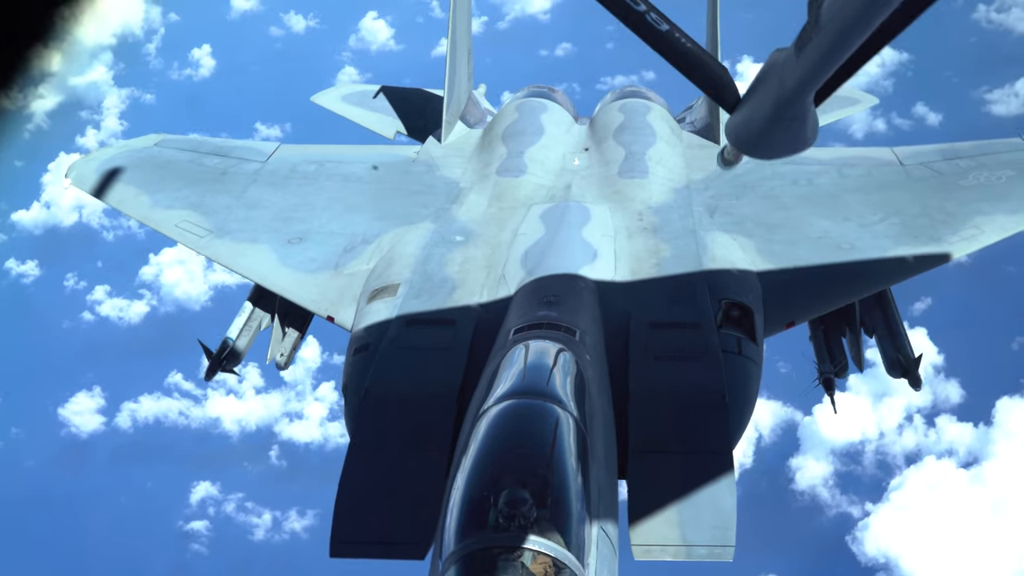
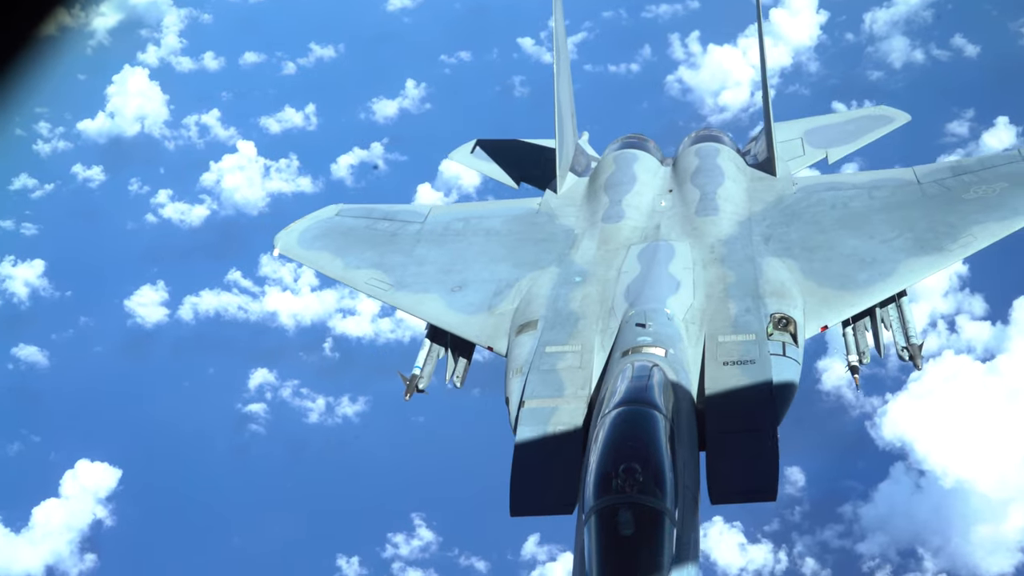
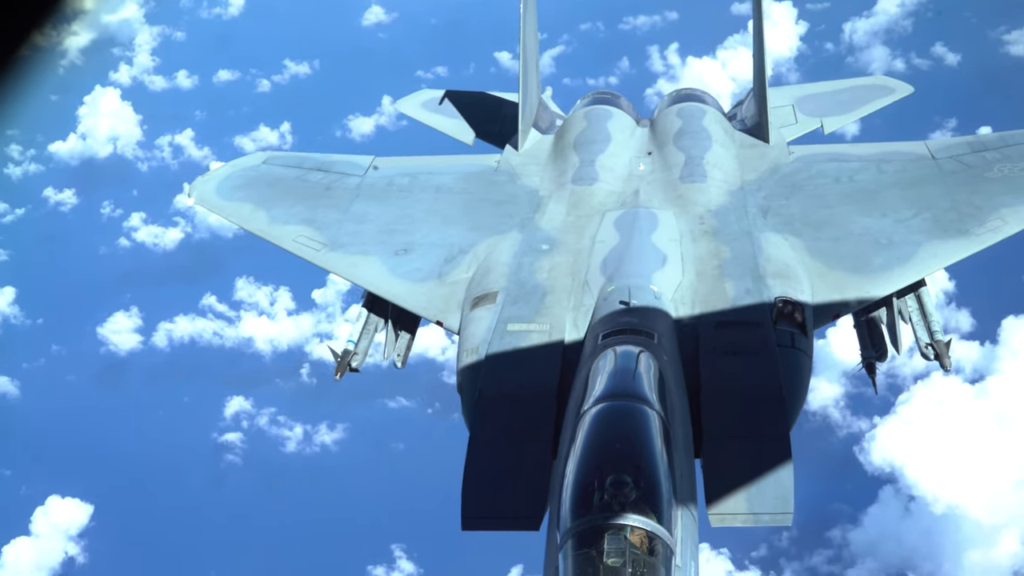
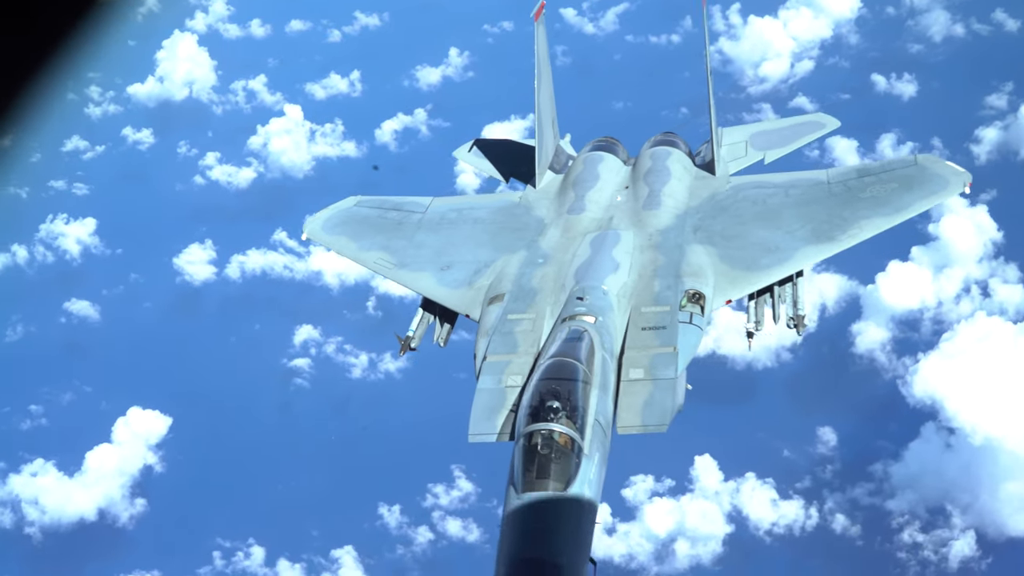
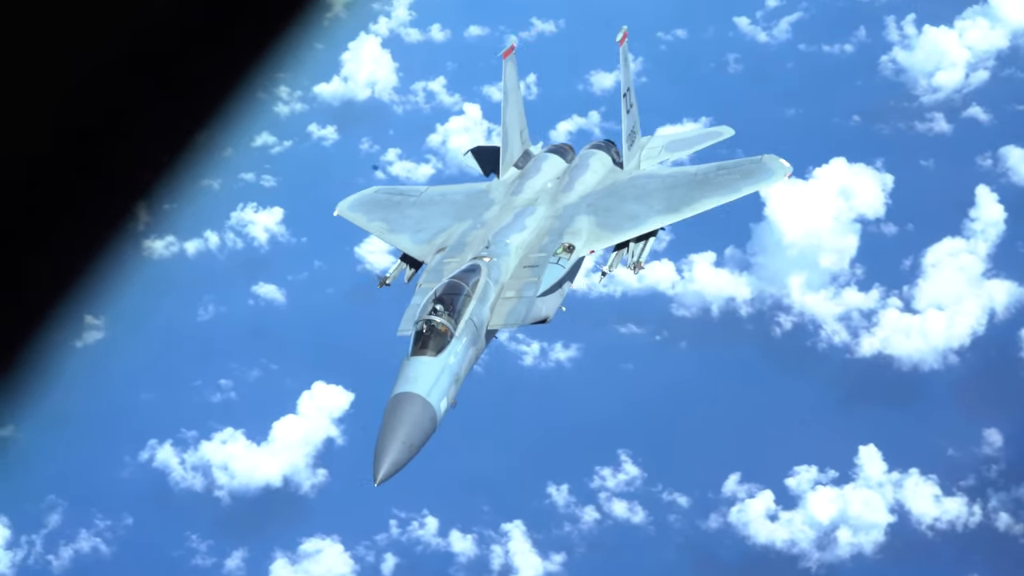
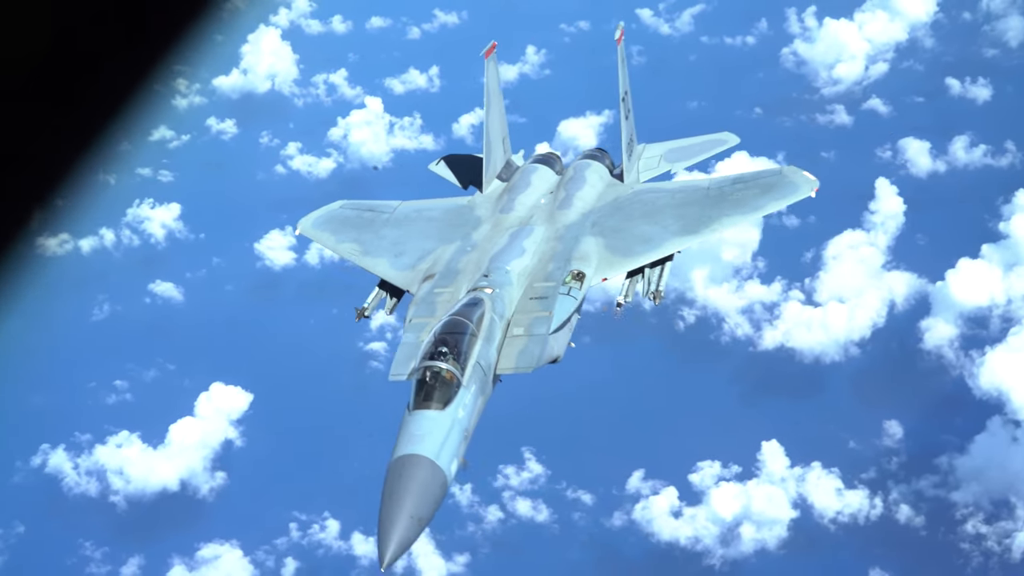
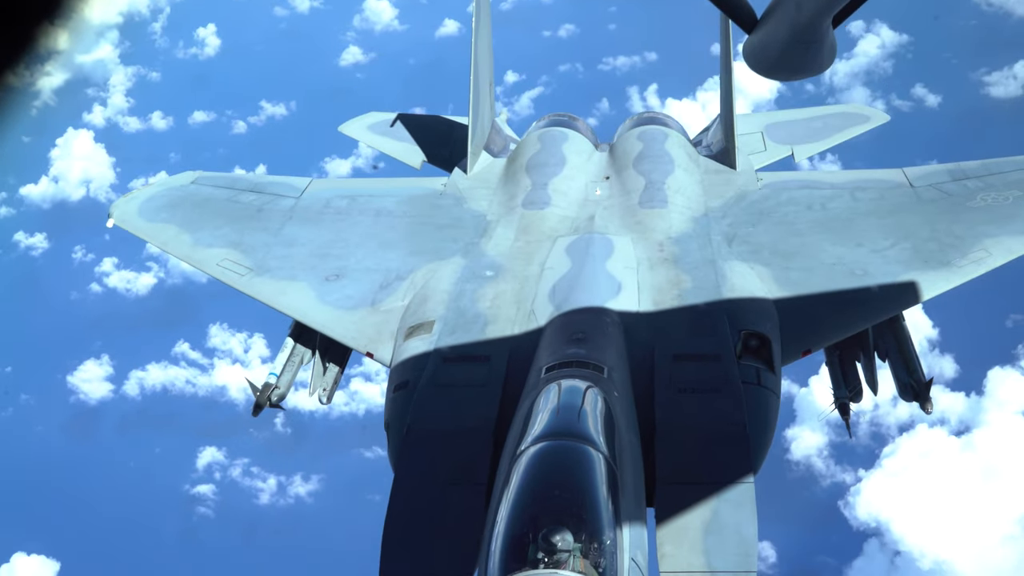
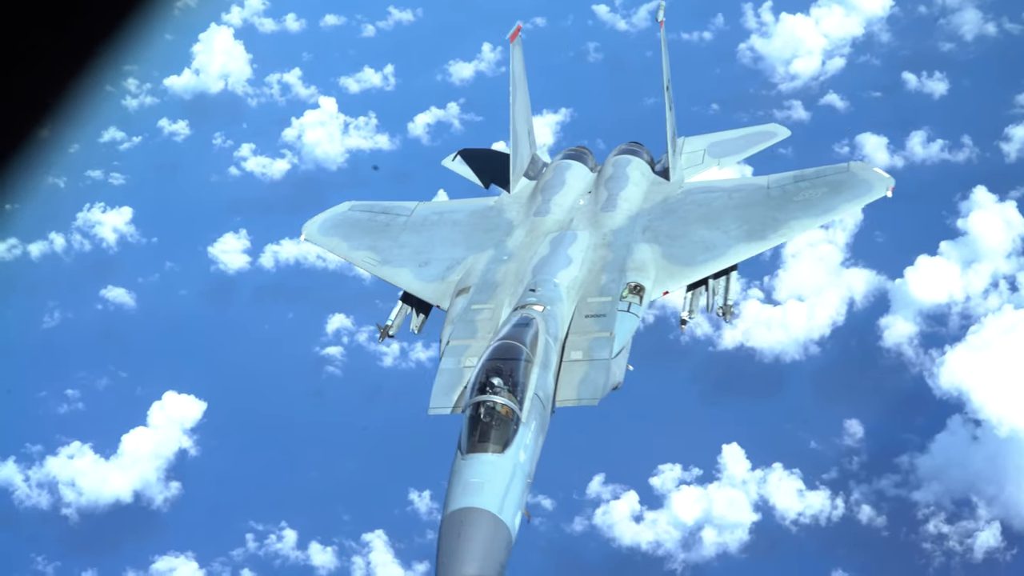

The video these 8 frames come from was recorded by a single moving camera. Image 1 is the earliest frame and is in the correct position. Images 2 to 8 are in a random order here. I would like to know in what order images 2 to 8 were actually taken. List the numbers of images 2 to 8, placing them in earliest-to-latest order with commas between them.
7, 3, 2, 4, 8, 6, 5
